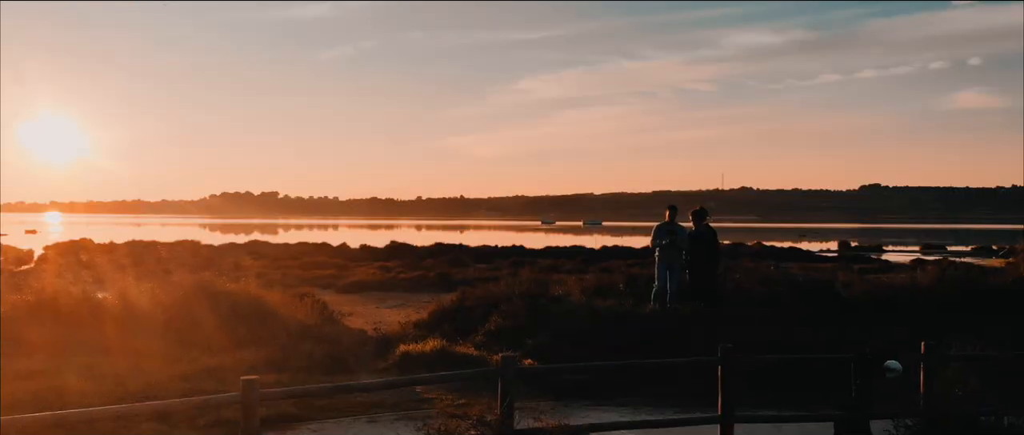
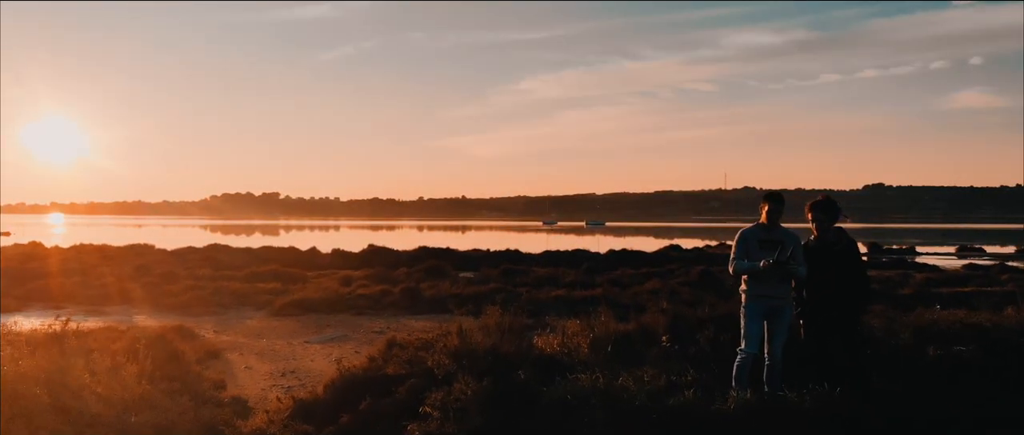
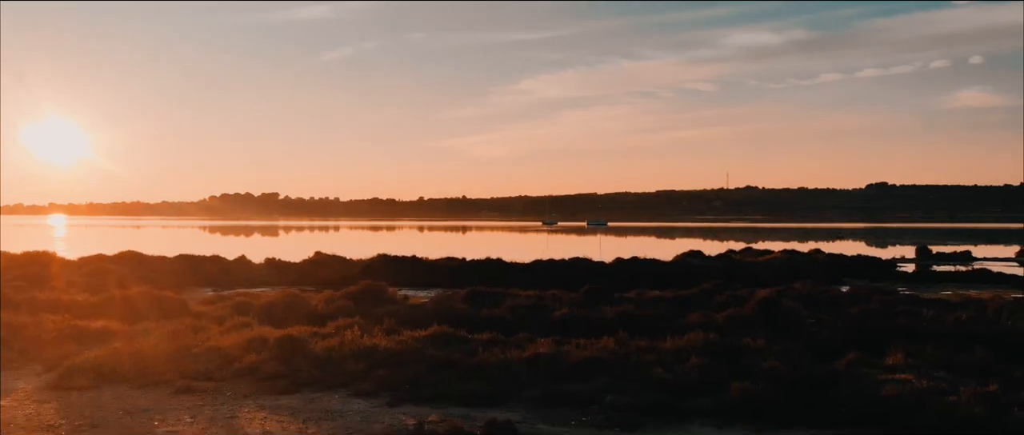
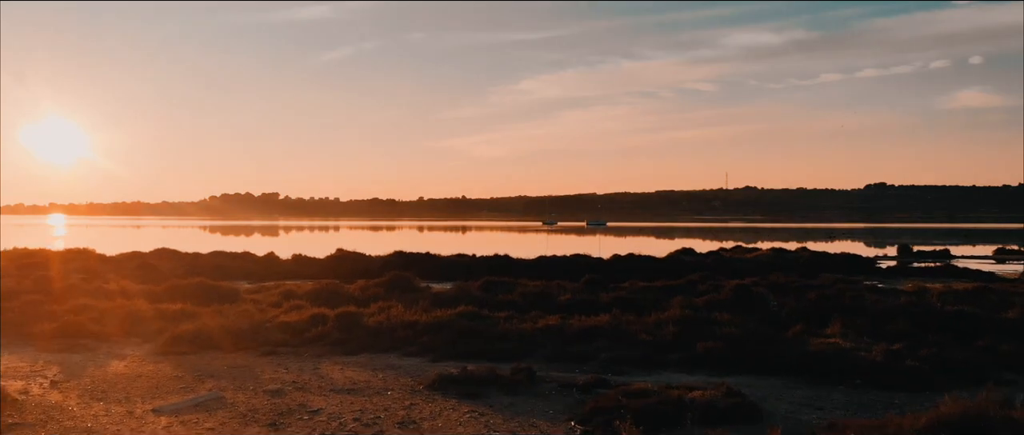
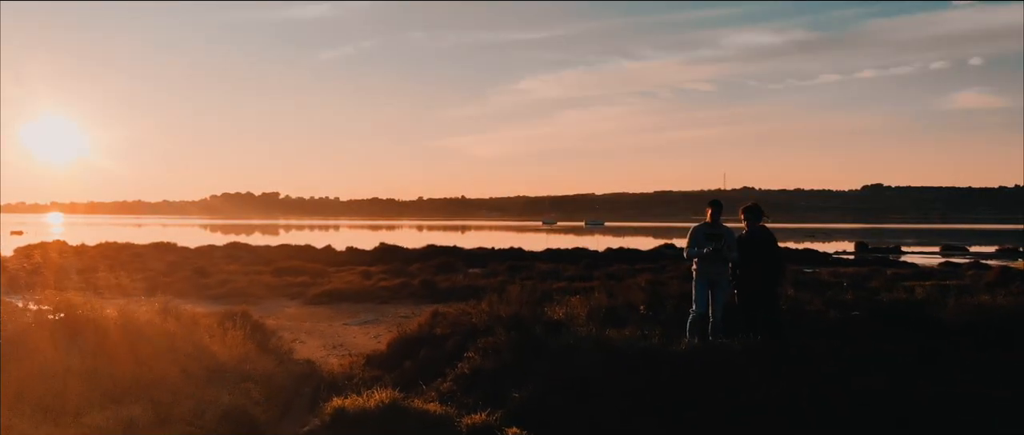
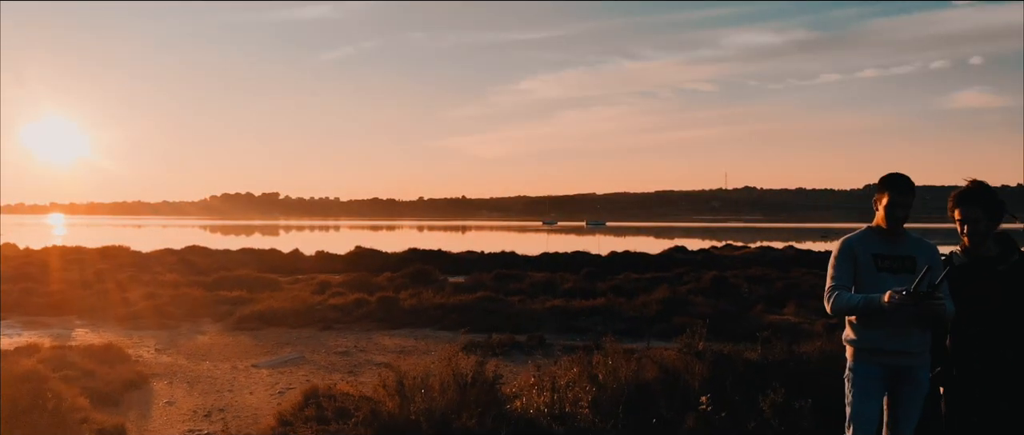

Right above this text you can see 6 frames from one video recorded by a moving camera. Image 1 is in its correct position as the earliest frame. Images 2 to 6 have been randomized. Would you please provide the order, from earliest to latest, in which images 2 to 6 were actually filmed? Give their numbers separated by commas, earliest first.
5, 2, 6, 4, 3
